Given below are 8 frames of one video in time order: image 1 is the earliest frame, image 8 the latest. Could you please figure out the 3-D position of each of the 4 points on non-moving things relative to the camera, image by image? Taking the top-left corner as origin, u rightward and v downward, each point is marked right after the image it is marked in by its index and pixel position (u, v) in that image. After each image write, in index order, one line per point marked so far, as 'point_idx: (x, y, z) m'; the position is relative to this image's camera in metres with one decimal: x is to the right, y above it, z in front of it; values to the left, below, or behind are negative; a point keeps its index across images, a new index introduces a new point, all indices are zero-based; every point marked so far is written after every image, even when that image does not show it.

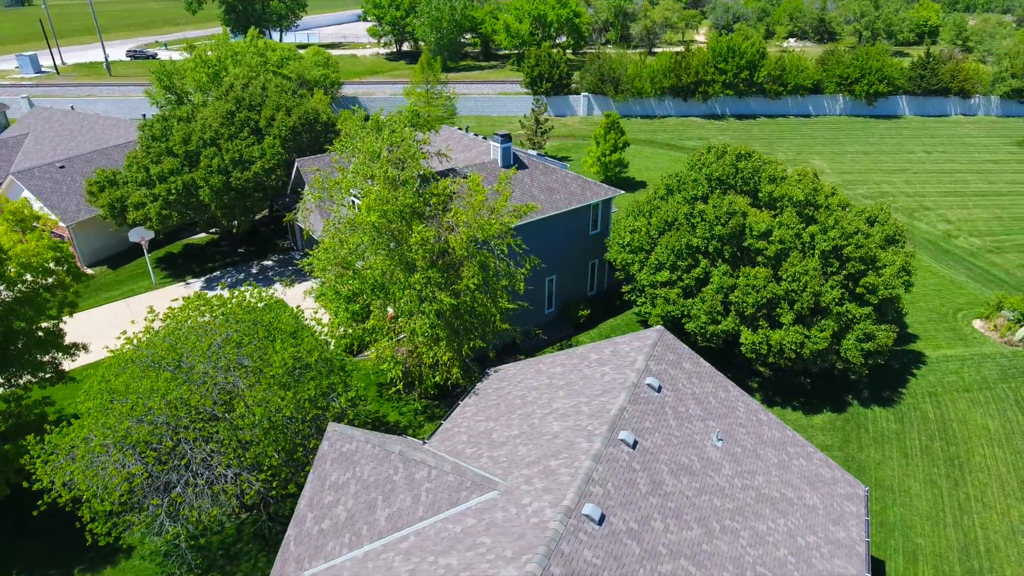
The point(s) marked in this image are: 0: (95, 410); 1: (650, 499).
0: (-11.4, -3.4, +16.7) m
1: (+3.1, -4.6, +12.9) m
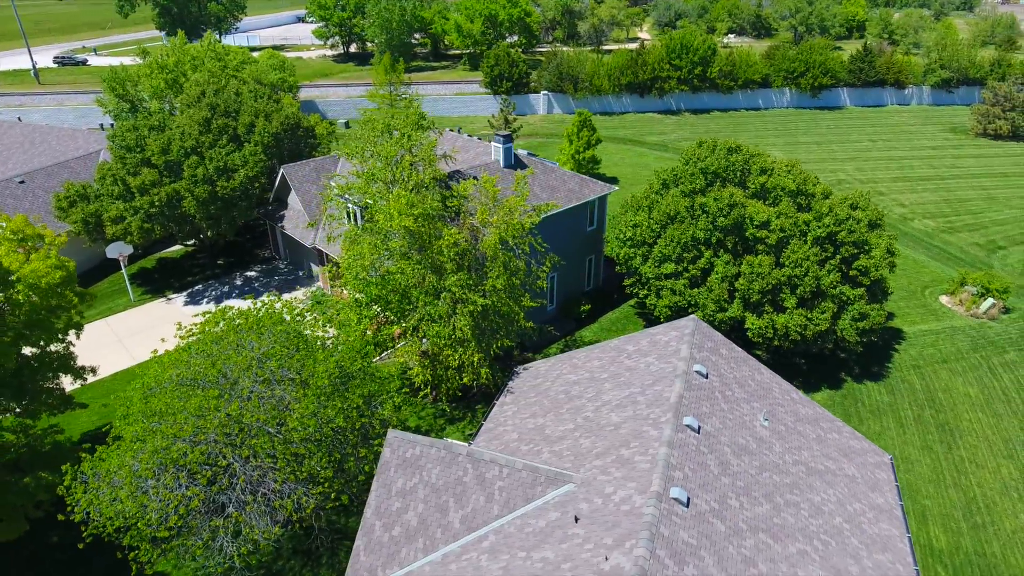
0: (-10.0, -3.9, +16.1) m
1: (+4.8, -4.3, +13.6) m
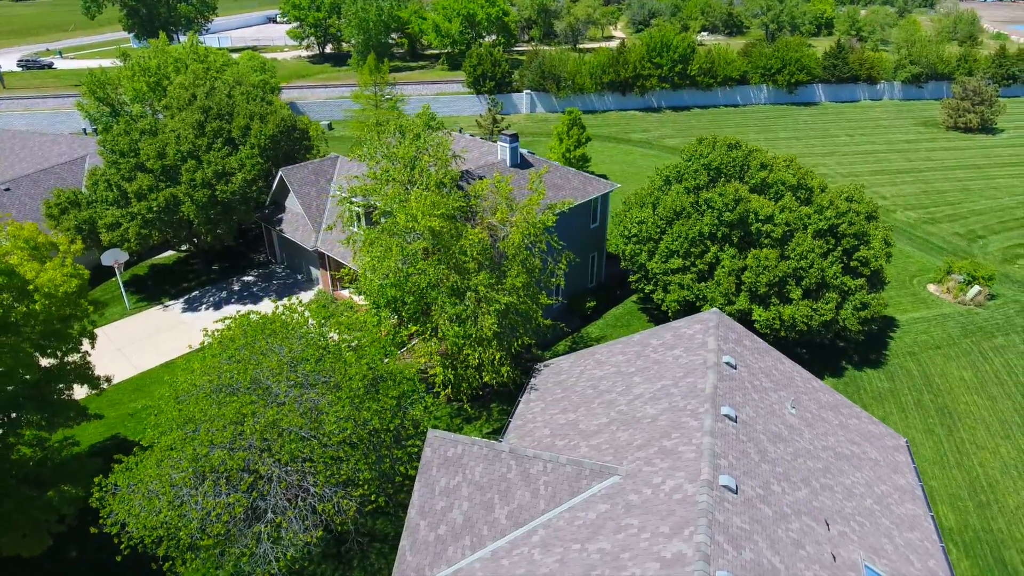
0: (-9.0, -4.1, +15.9) m
1: (+5.9, -4.2, +14.0) m
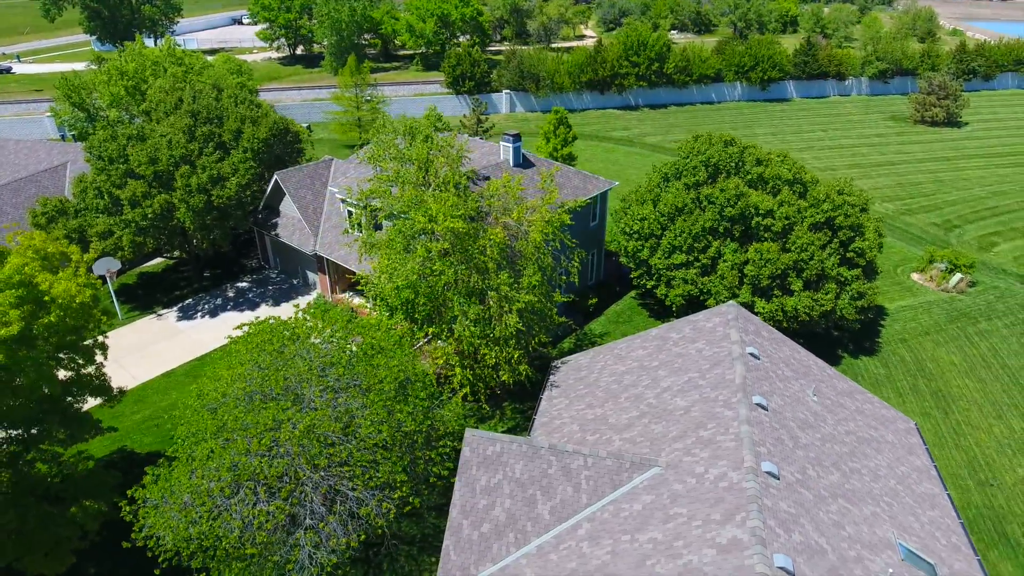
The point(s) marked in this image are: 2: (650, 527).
0: (-8.0, -4.3, +15.7) m
1: (+6.9, -4.0, +14.5) m
2: (+3.0, -5.2, +13.0) m
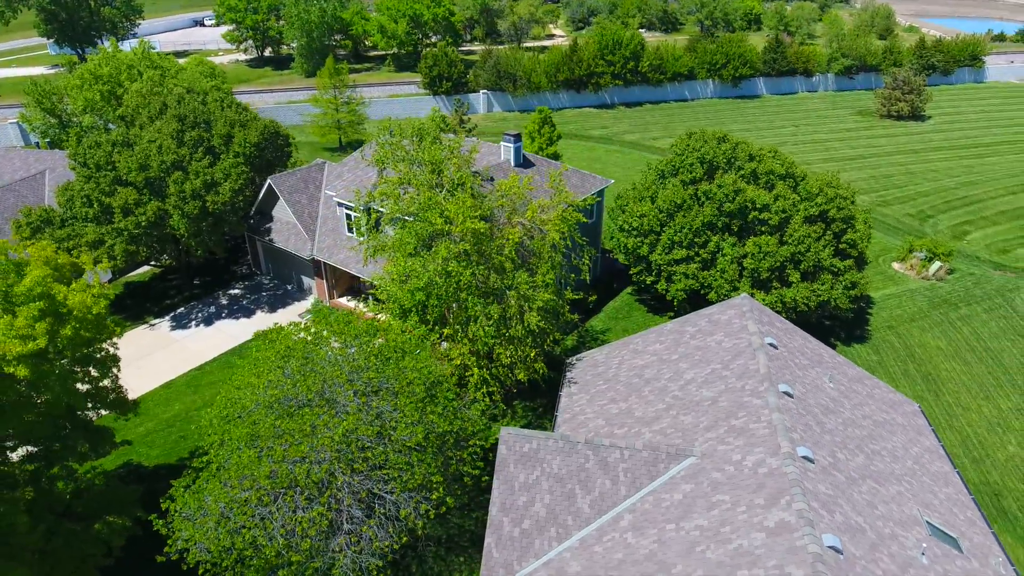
0: (-7.1, -4.5, +15.5) m
1: (+7.9, -3.7, +15.1) m
2: (+4.1, -5.1, +13.4) m
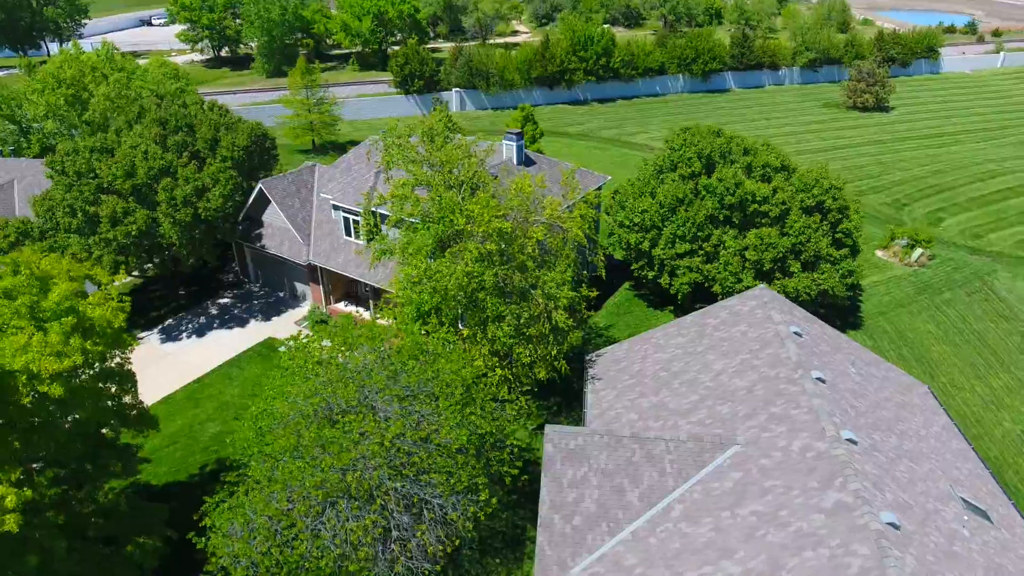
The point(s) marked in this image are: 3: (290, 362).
0: (-5.8, -4.7, +15.3) m
1: (+9.1, -3.4, +15.6) m
2: (+5.4, -4.9, +13.8) m
3: (-6.8, -2.3, +18.3) m
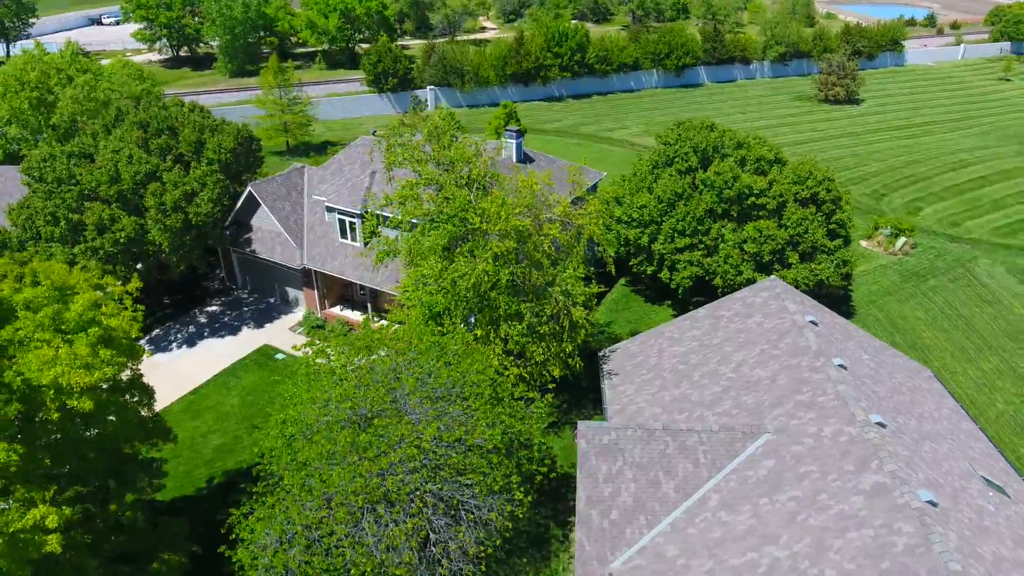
0: (-4.9, -4.8, +15.0) m
1: (+10.0, -3.1, +16.1) m
2: (+6.4, -4.7, +14.1) m
3: (-6.0, -2.4, +18.0) m
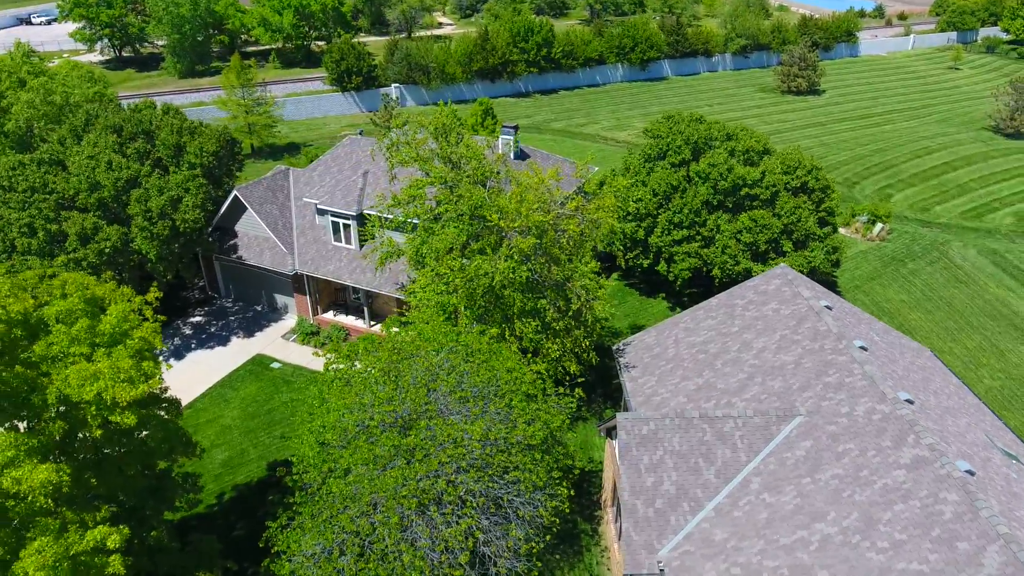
0: (-3.7, -4.9, +14.8) m
1: (+11.0, -2.6, +16.8) m
2: (+7.7, -4.4, +14.6) m
3: (-5.1, -2.5, +17.7) m
